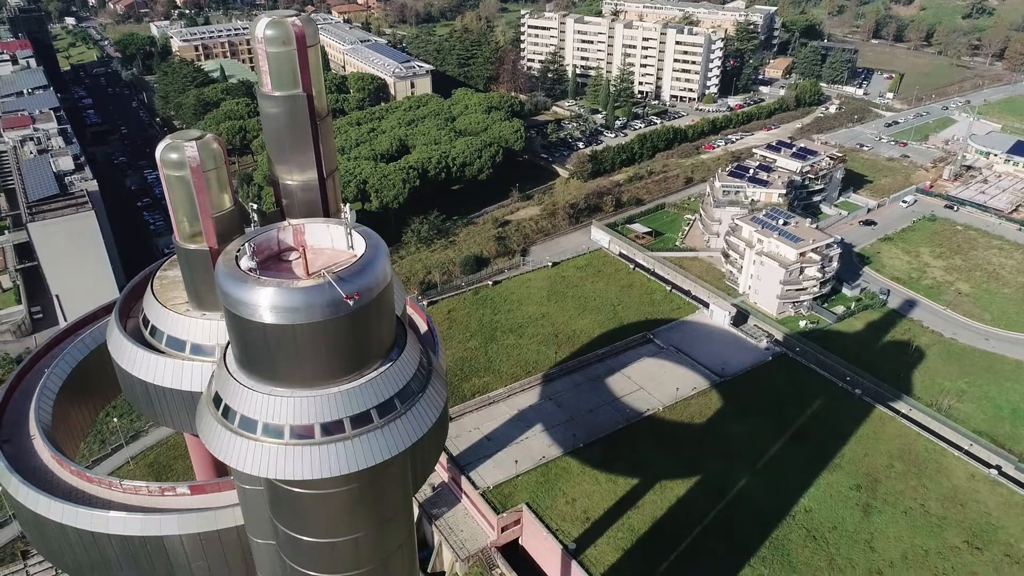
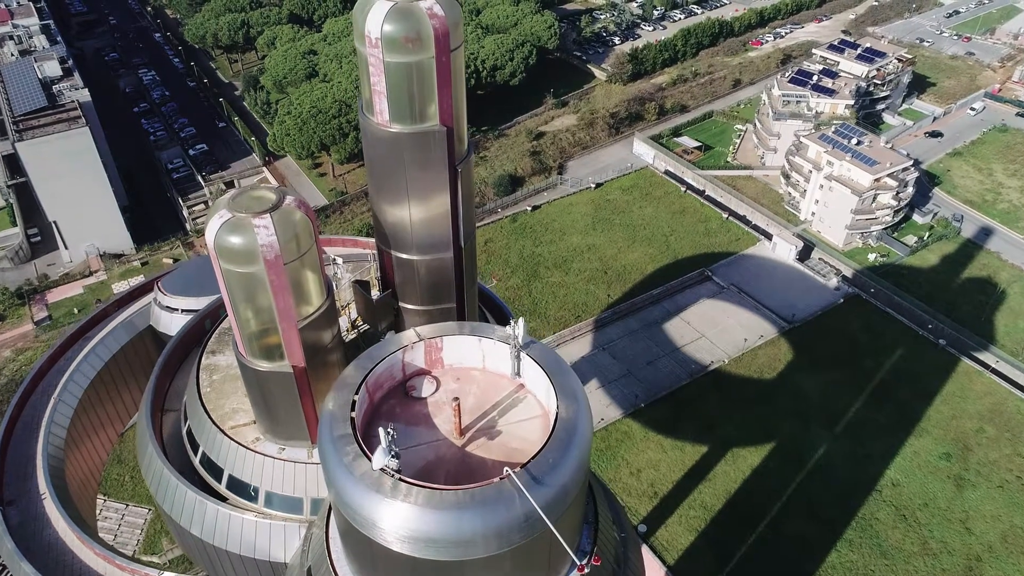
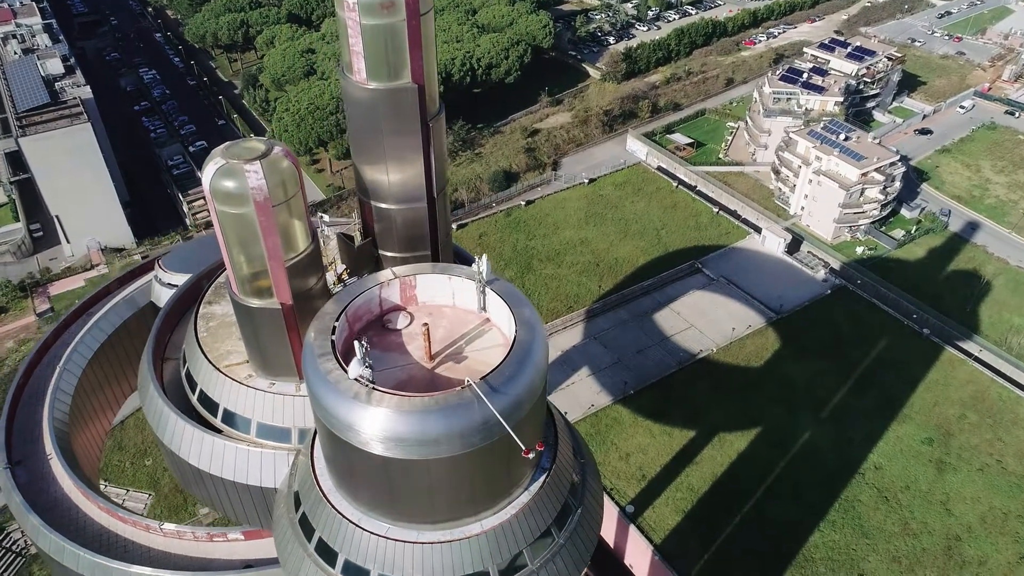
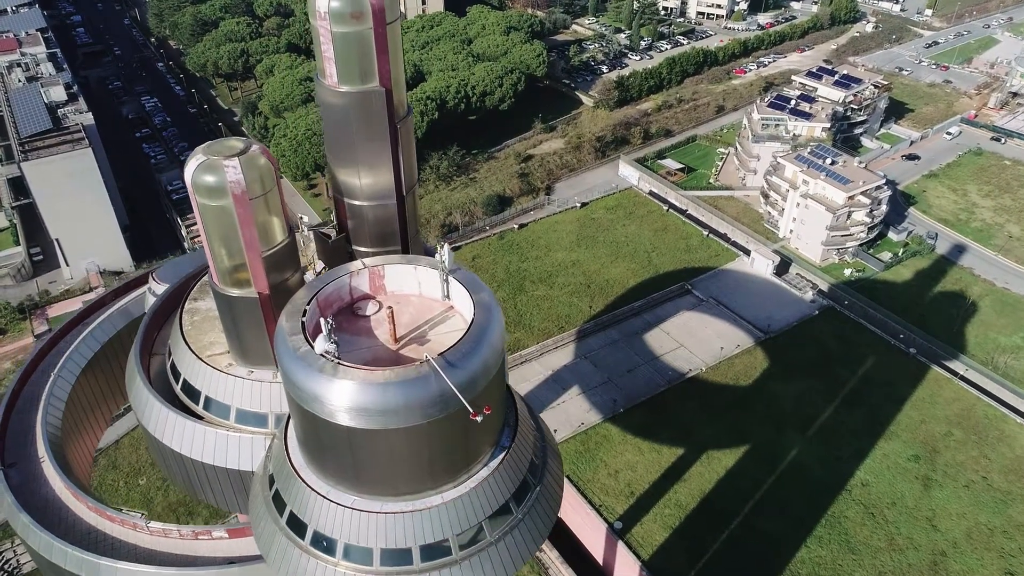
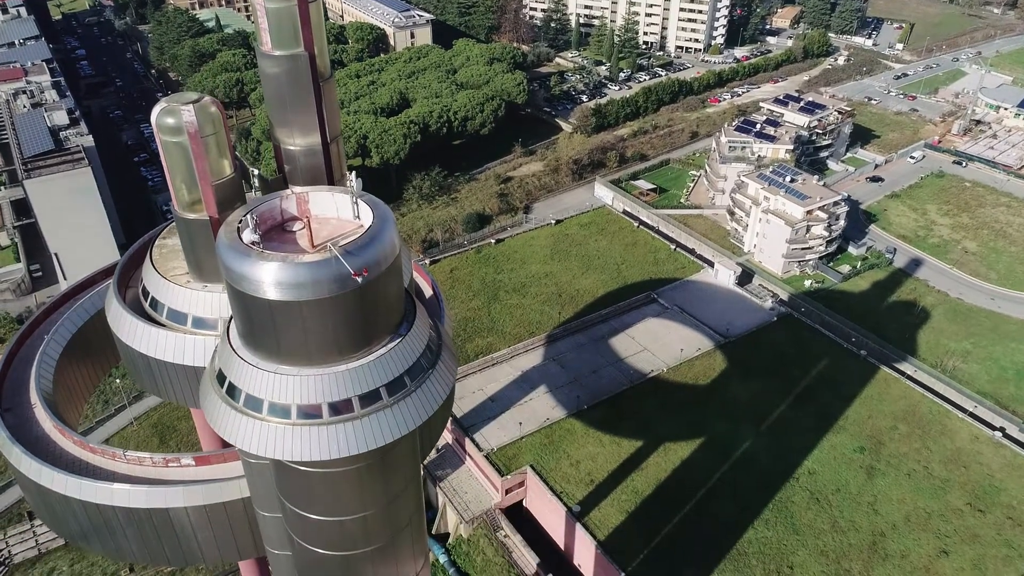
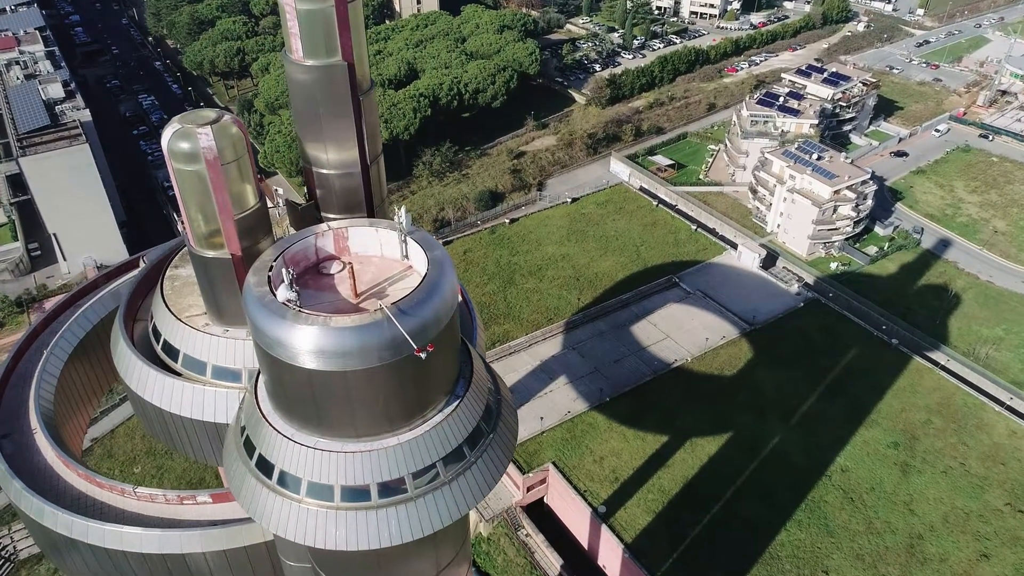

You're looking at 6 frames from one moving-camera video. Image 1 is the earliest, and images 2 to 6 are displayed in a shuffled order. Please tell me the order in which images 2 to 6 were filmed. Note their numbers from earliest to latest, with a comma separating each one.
5, 6, 4, 3, 2
